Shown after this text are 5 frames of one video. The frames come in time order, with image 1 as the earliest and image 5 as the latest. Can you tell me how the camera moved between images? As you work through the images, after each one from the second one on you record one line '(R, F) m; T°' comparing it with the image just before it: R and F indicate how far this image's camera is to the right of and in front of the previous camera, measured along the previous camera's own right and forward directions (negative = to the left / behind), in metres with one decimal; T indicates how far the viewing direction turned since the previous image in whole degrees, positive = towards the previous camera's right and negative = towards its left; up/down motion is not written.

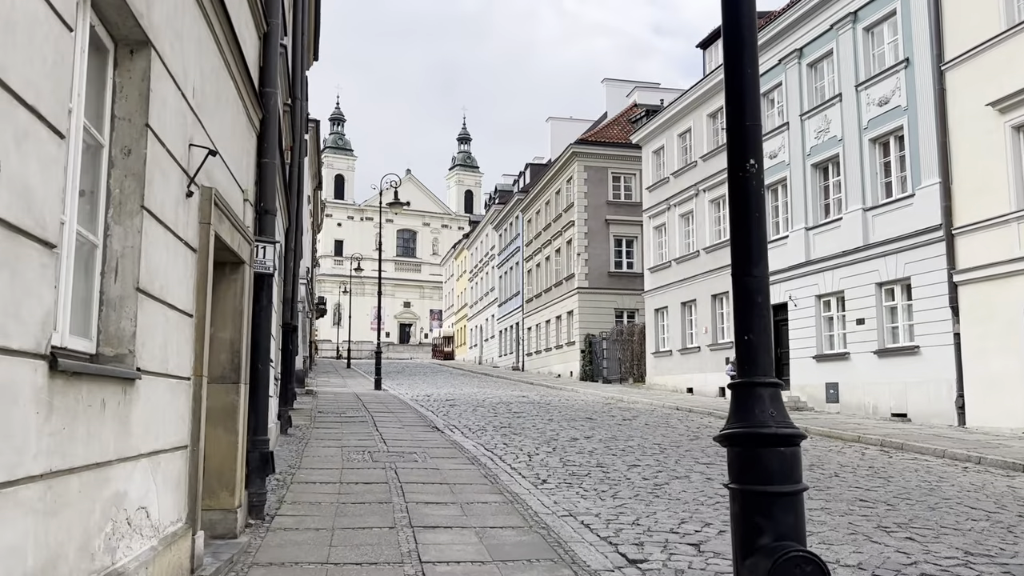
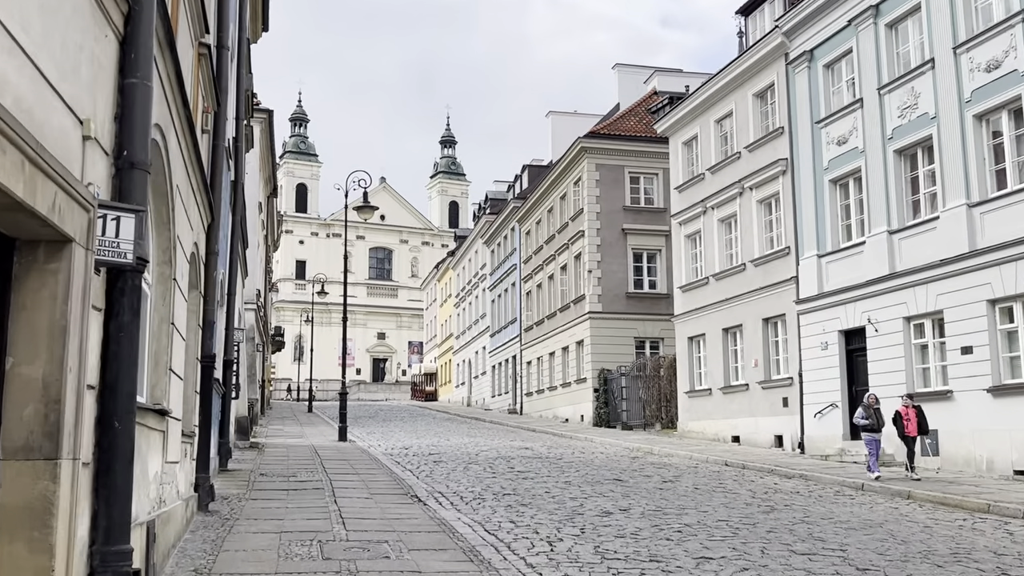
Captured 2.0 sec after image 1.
(+0.3, +4.7) m; -1°
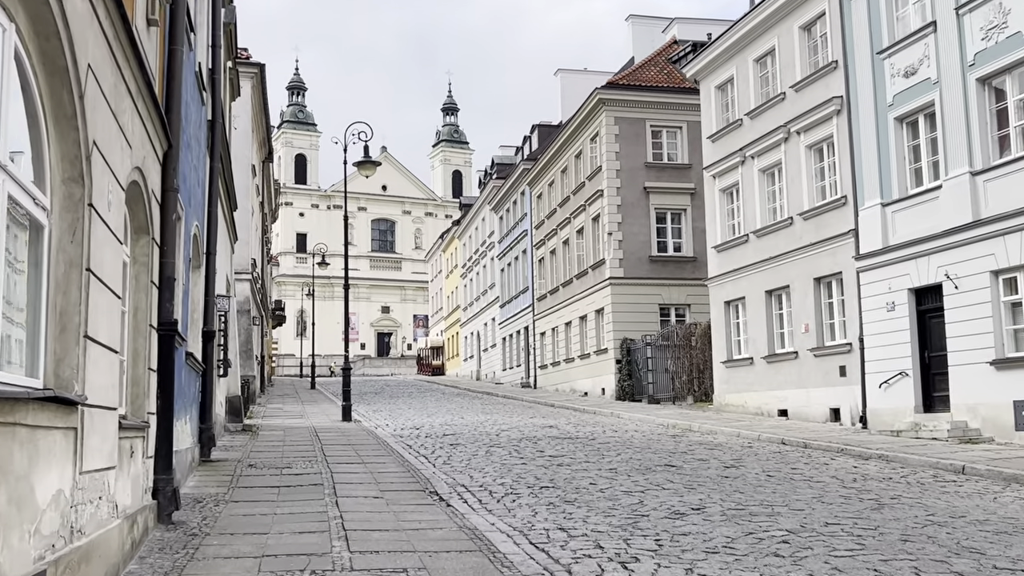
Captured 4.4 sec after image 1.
(-0.4, +2.4) m; 0°
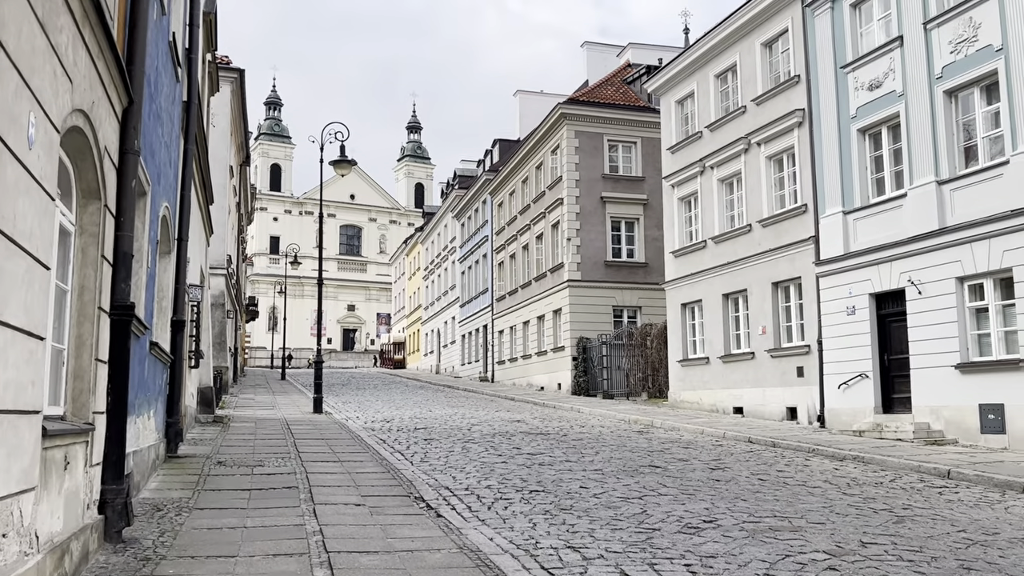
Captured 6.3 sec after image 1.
(-1.0, +0.3) m; +5°
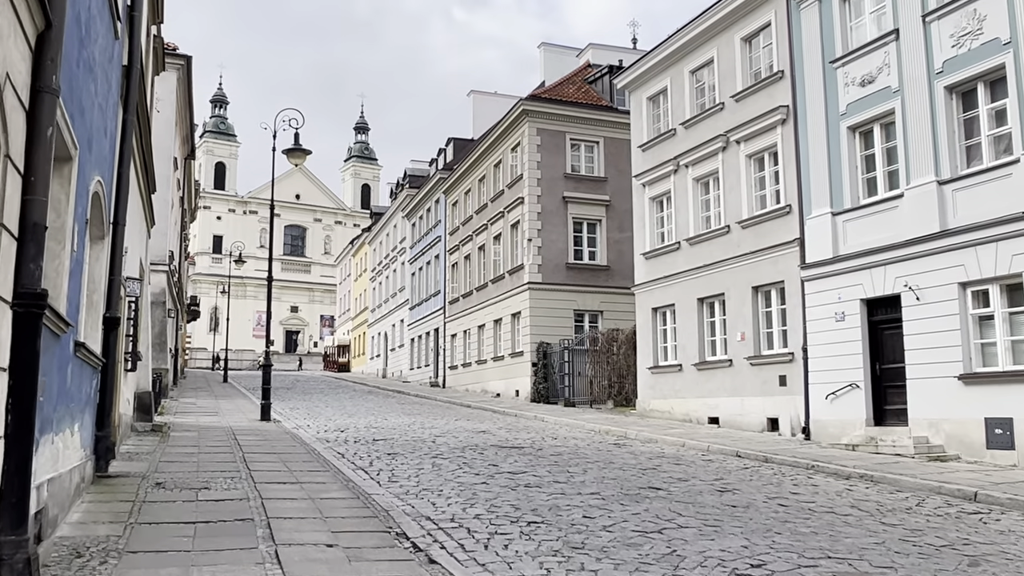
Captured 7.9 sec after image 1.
(-0.8, +1.4) m; +4°
